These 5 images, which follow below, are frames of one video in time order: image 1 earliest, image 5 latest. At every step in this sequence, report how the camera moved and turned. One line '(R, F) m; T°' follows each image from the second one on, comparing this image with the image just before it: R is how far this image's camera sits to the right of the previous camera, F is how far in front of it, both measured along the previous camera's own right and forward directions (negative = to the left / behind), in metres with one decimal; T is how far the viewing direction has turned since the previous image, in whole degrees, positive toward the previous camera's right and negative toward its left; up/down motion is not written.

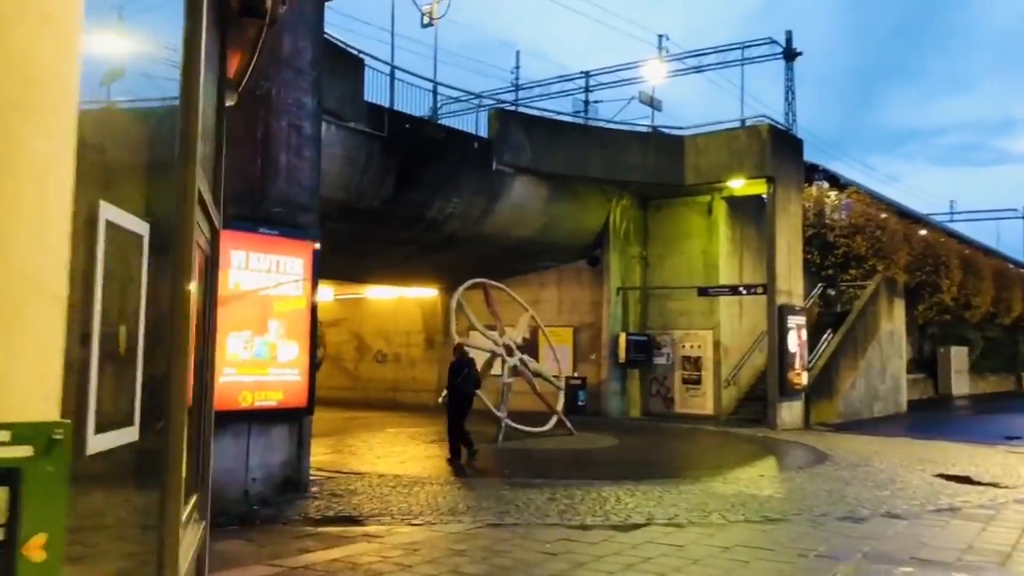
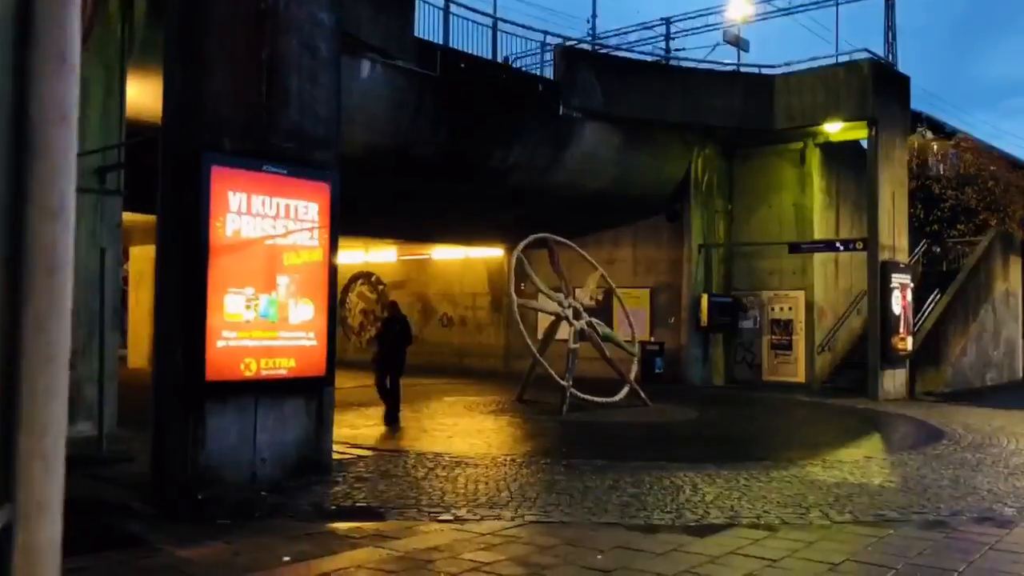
(+0.3, +1.8) m; -5°
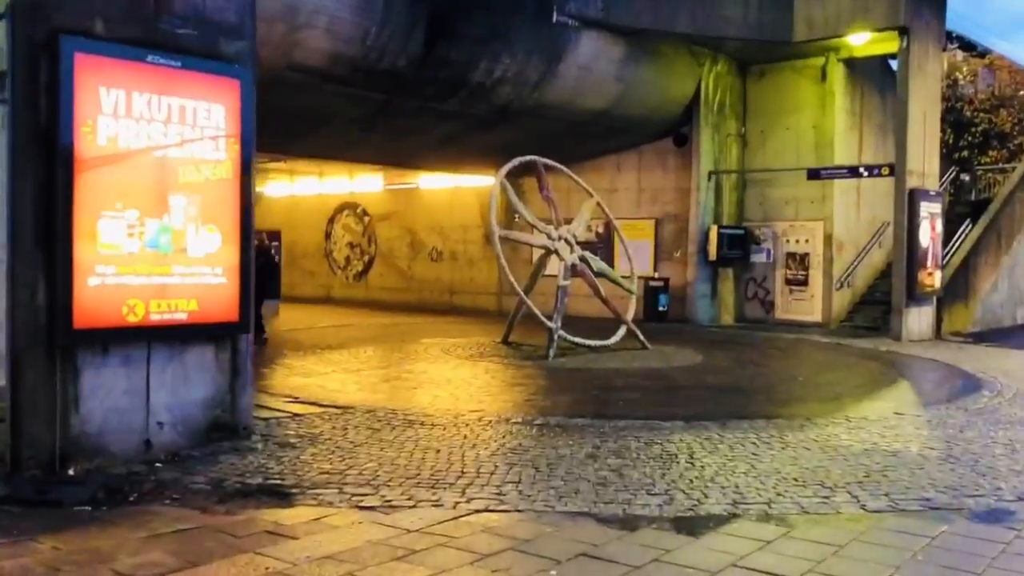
(+0.4, +1.7) m; -1°
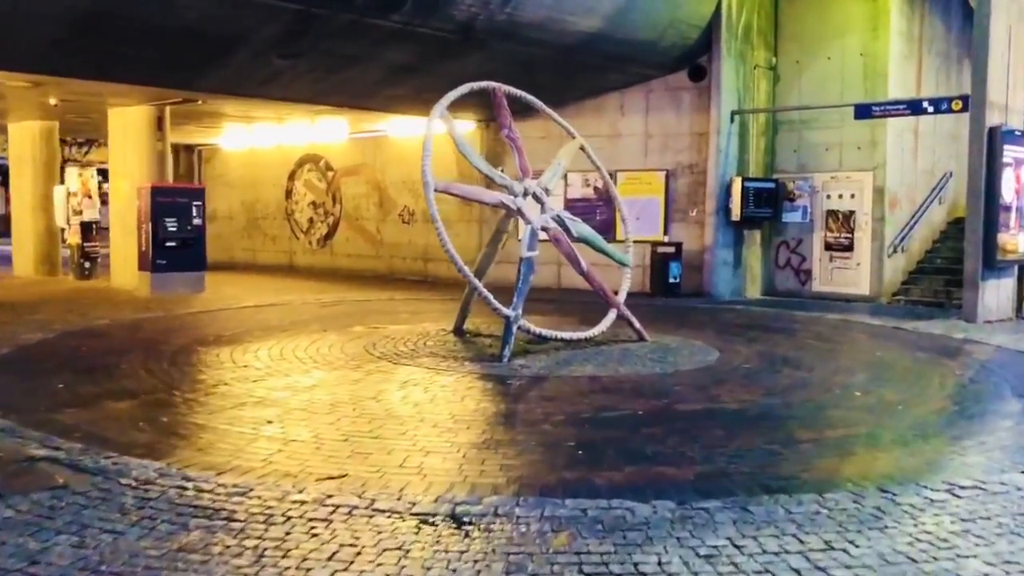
(+0.9, +3.7) m; -2°
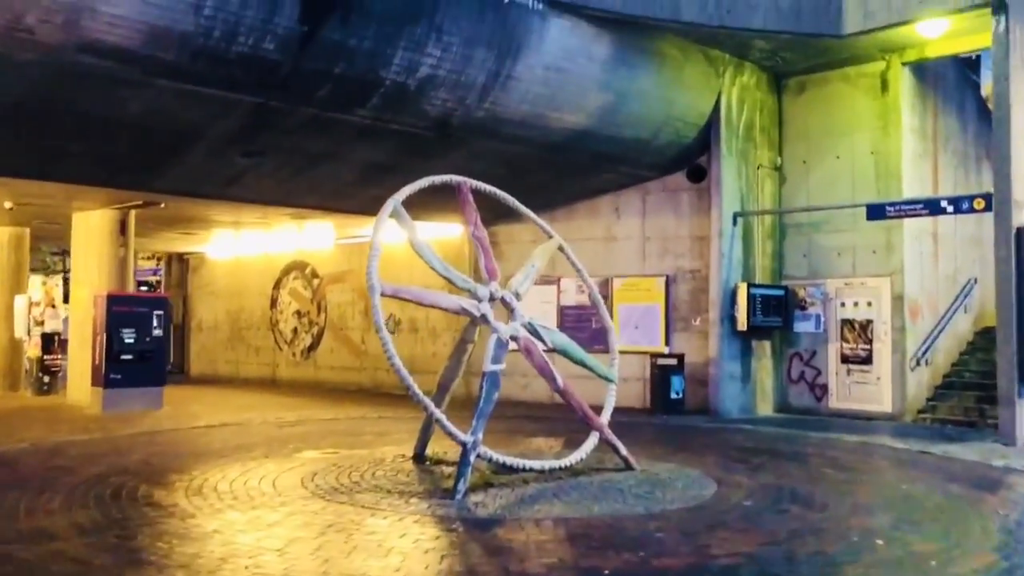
(+0.5, +1.3) m; -1°
